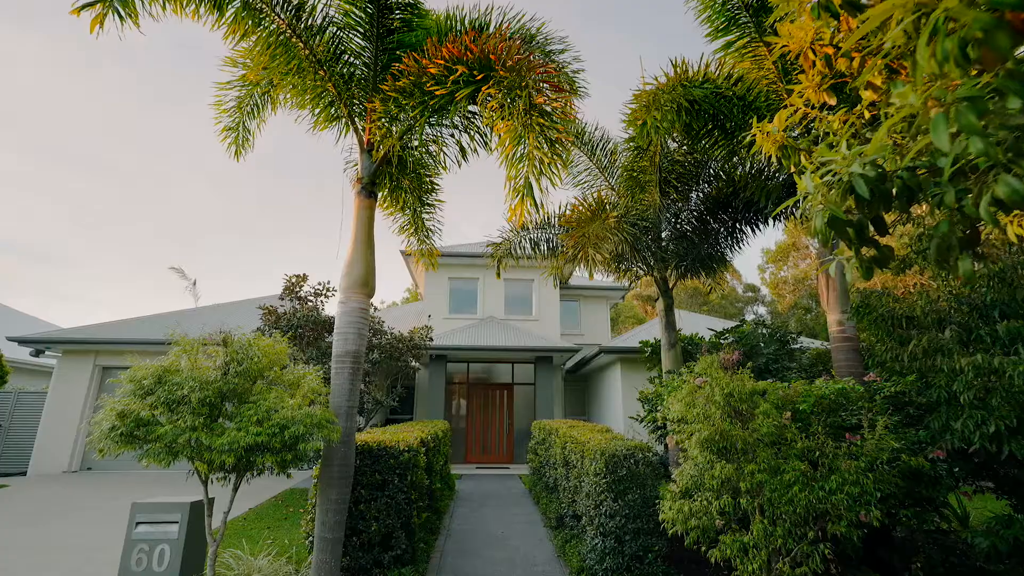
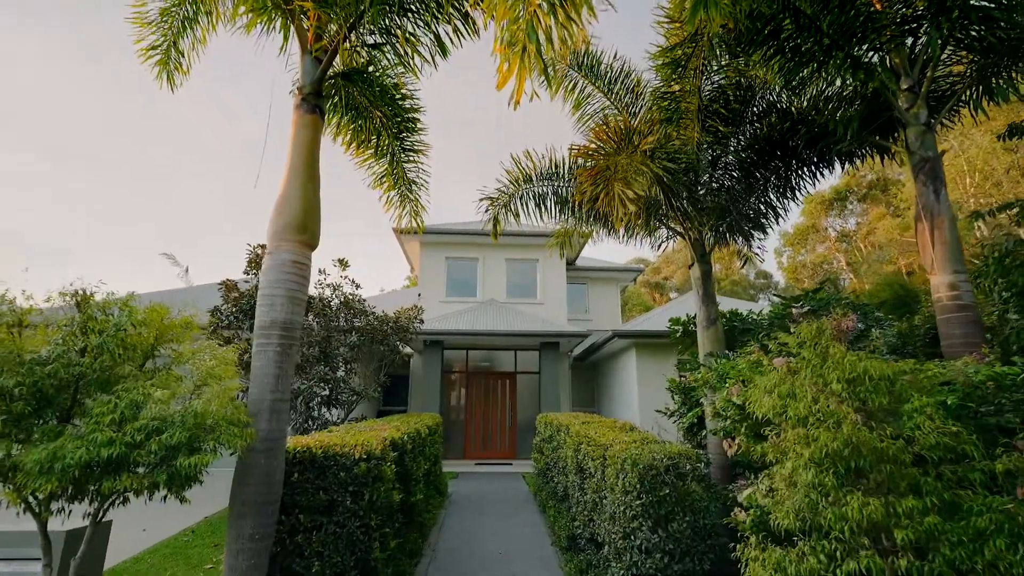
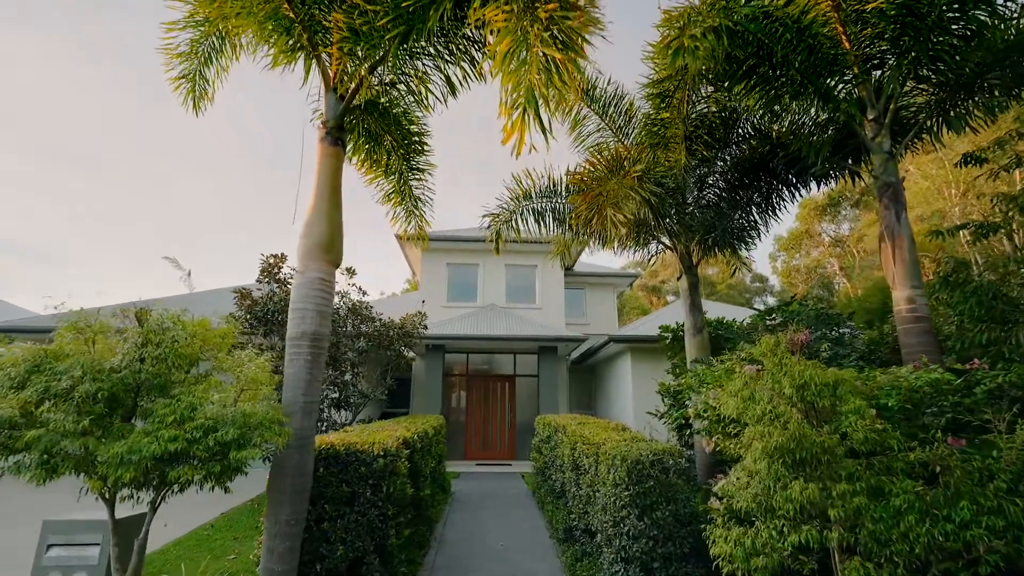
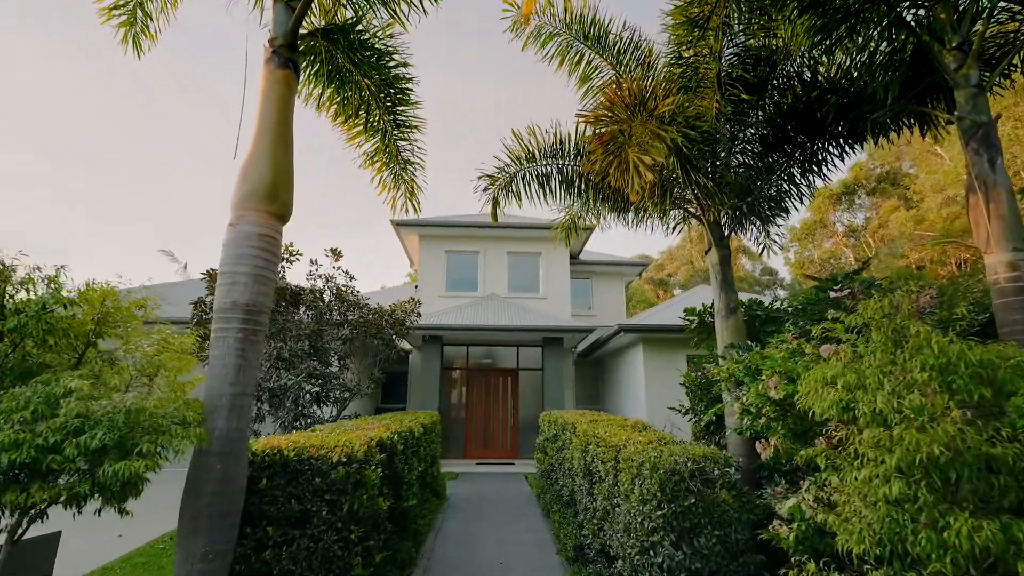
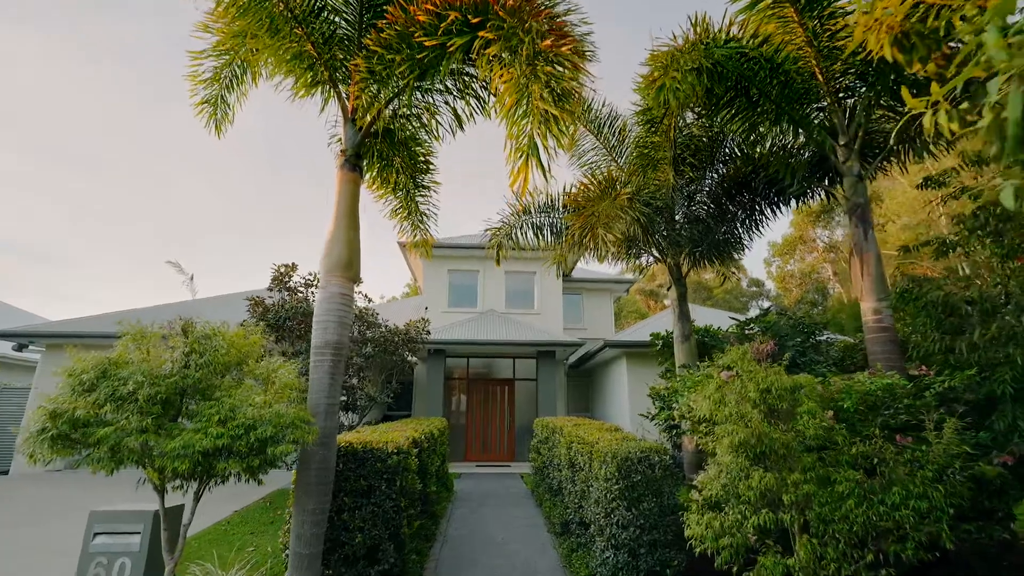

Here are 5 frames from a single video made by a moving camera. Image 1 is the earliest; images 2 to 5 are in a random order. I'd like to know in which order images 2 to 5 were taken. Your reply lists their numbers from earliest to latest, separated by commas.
5, 3, 2, 4
